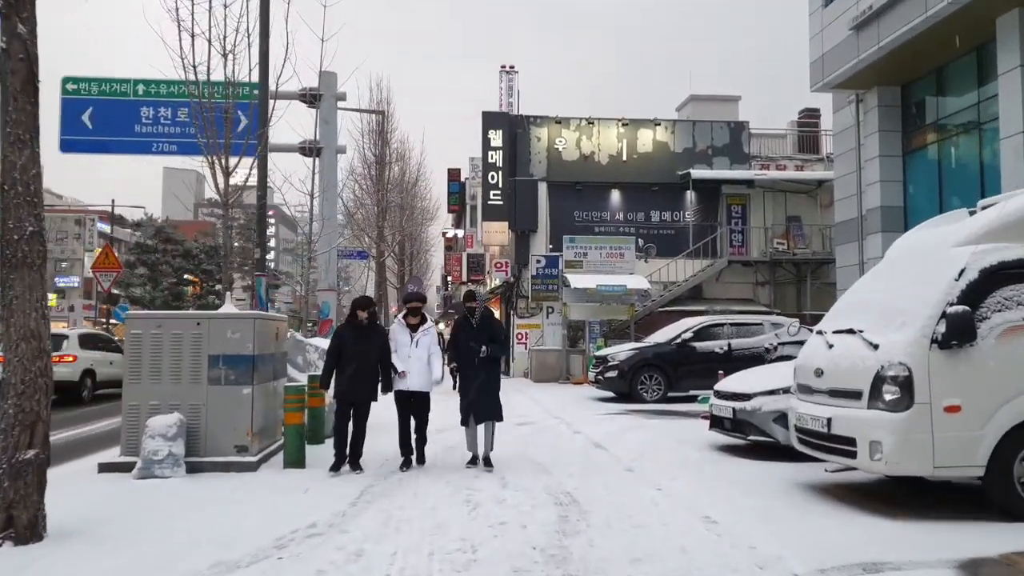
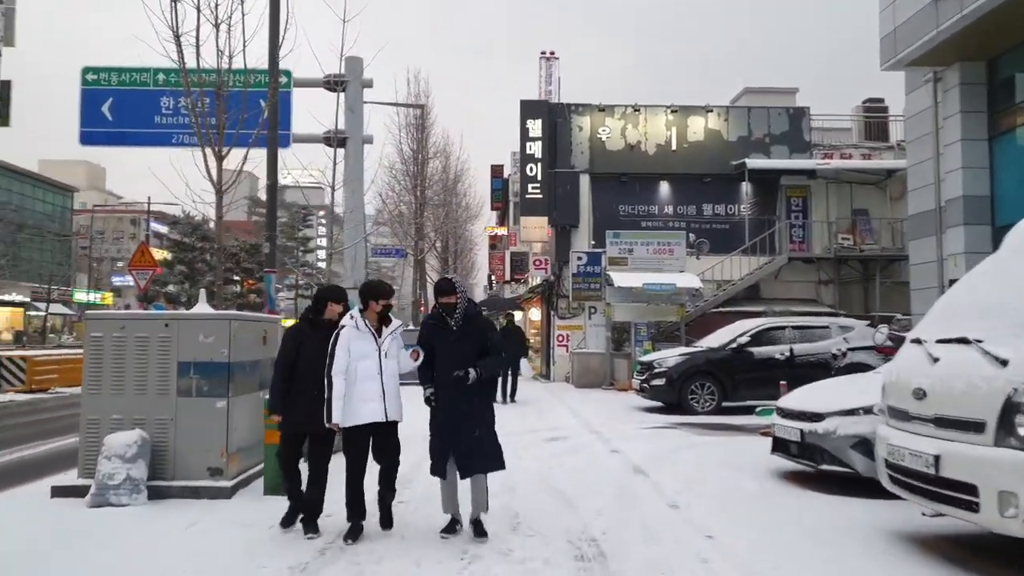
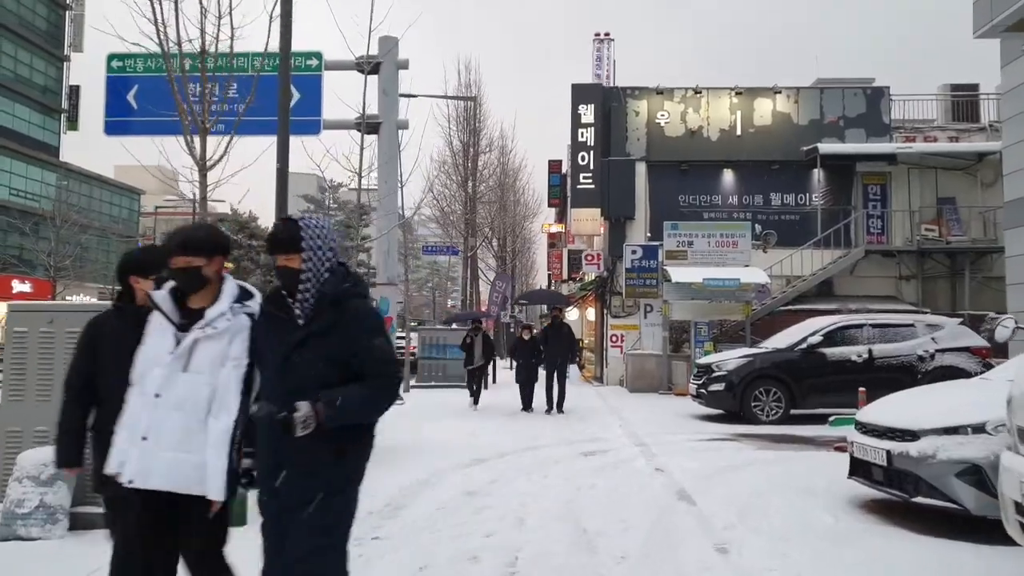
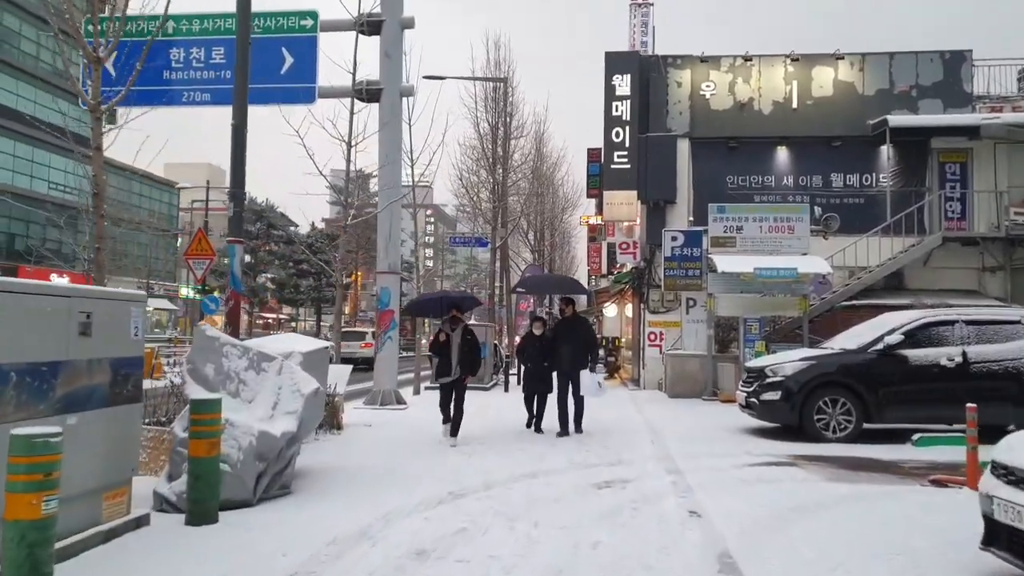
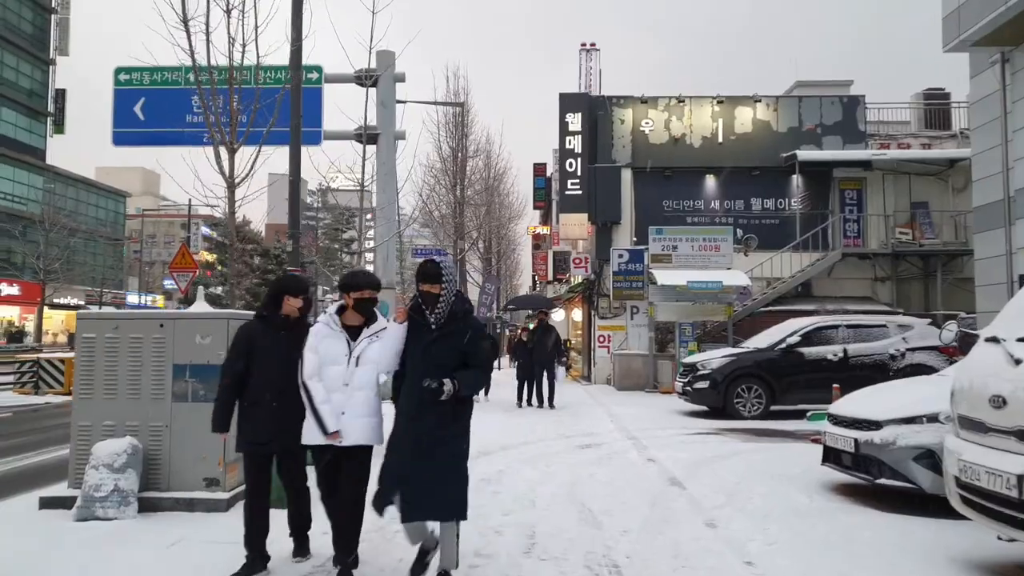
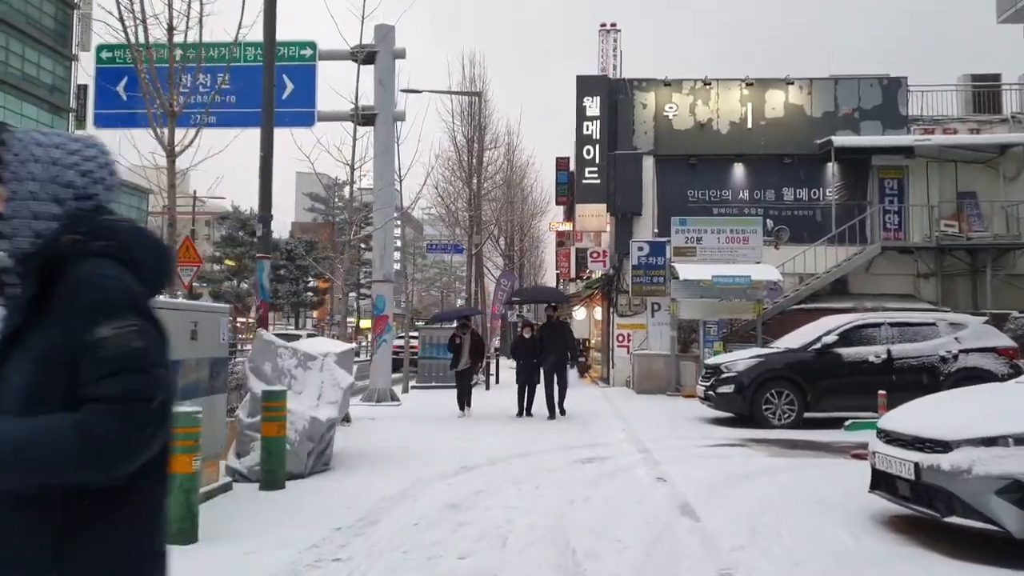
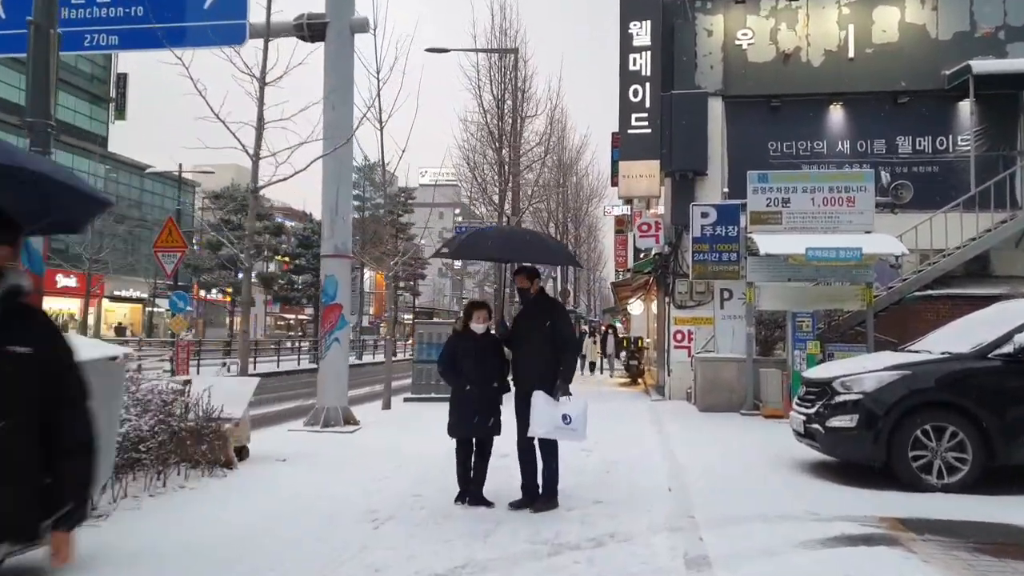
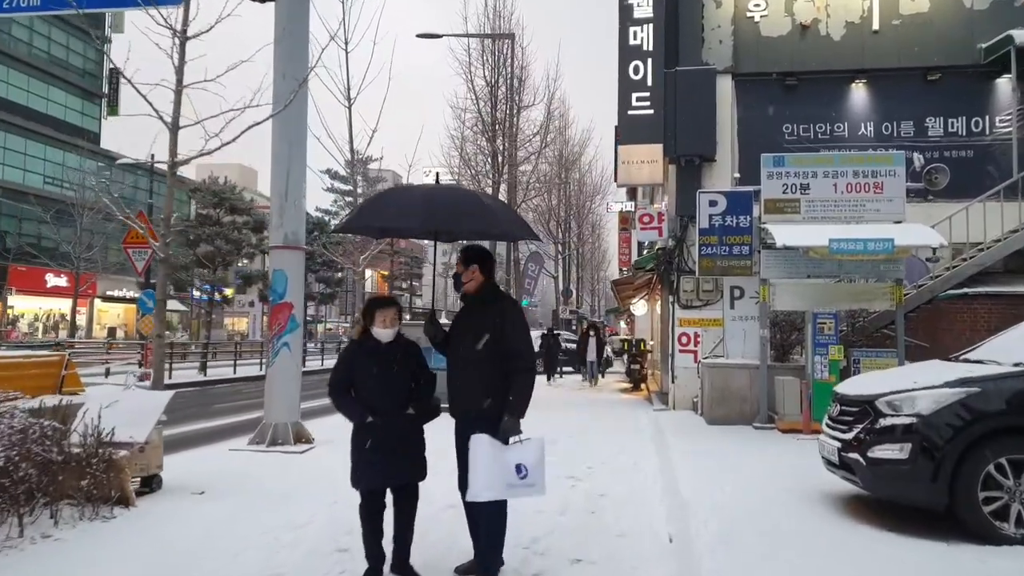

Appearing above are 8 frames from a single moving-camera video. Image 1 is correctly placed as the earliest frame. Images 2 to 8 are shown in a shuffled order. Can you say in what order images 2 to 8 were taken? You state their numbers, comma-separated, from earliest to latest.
2, 5, 3, 6, 4, 7, 8
